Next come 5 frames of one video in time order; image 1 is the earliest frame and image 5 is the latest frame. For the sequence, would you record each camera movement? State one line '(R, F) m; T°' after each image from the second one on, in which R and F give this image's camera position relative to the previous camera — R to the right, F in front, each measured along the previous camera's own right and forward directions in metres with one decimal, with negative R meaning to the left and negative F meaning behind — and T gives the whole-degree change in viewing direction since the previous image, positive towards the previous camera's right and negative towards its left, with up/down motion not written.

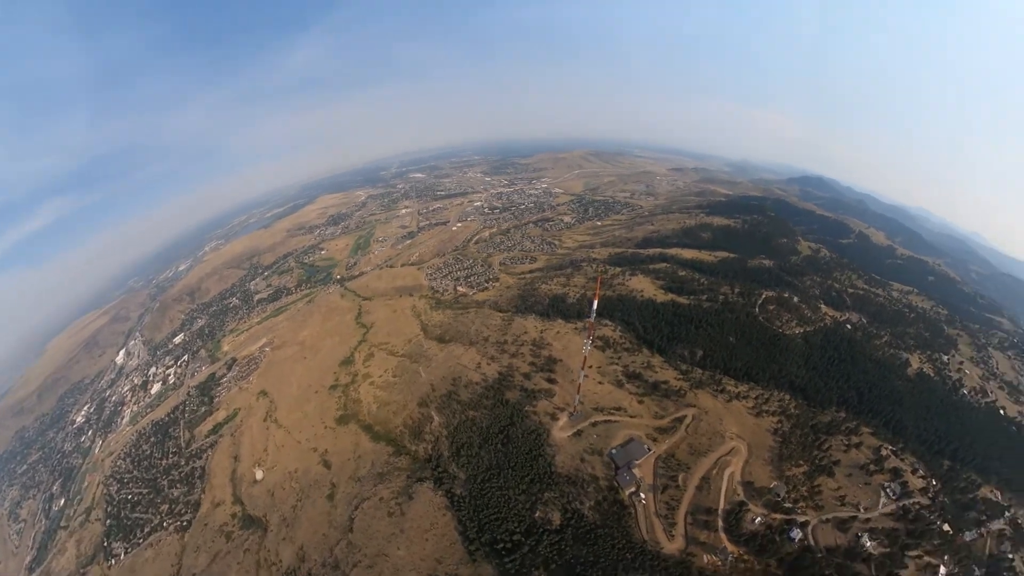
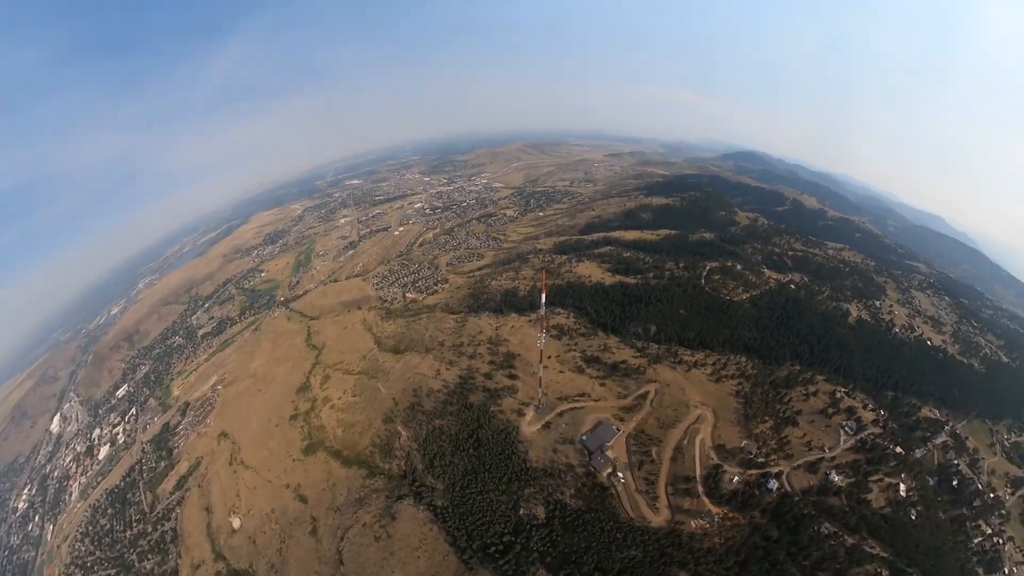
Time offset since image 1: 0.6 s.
(-3.6, +1.3) m; +9°
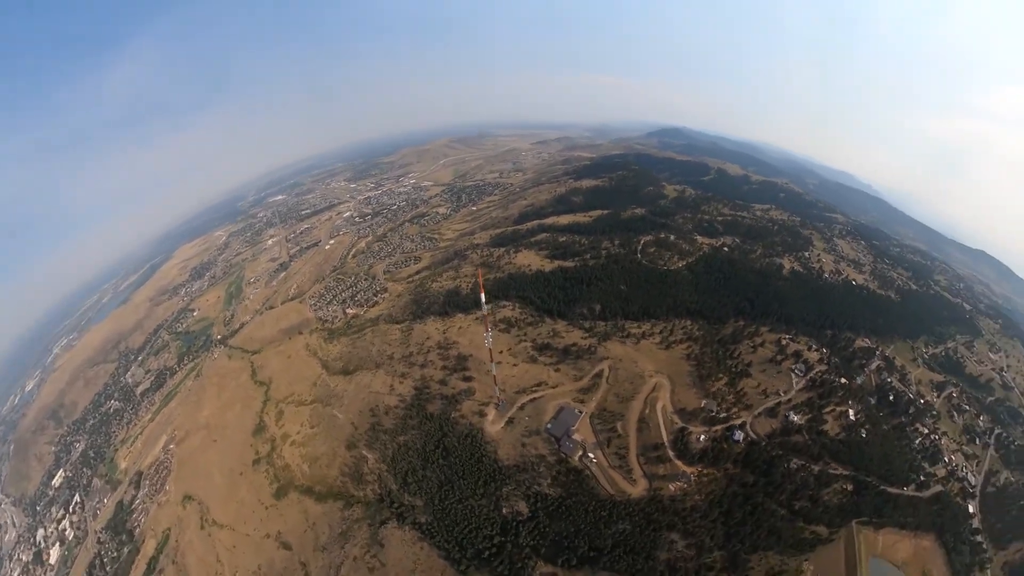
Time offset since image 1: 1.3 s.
(-4.1, +1.3) m; +10°
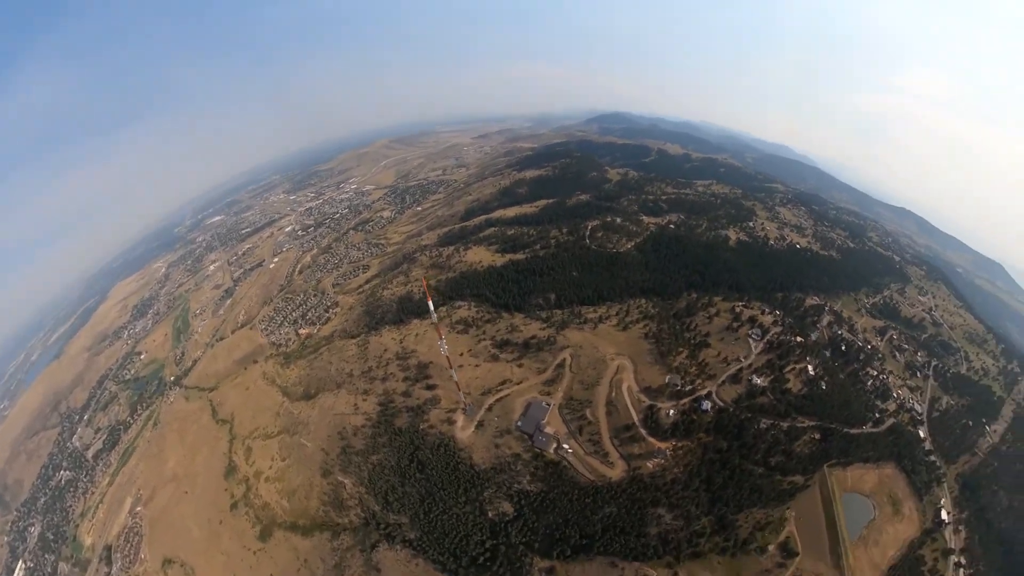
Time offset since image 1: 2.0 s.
(-1.5, +0.7) m; +6°
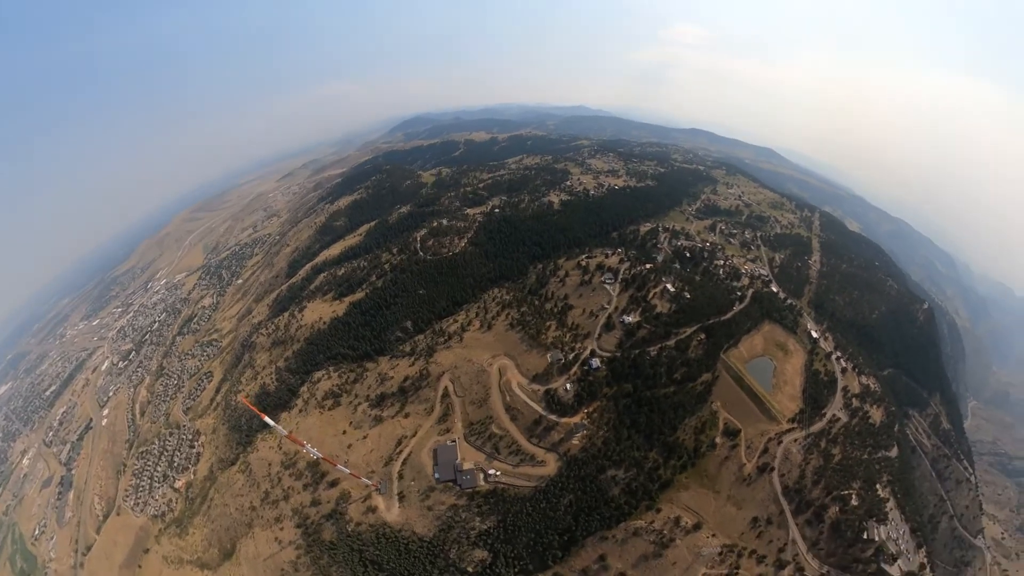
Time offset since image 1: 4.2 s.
(+3.2, +3.7) m; +14°
